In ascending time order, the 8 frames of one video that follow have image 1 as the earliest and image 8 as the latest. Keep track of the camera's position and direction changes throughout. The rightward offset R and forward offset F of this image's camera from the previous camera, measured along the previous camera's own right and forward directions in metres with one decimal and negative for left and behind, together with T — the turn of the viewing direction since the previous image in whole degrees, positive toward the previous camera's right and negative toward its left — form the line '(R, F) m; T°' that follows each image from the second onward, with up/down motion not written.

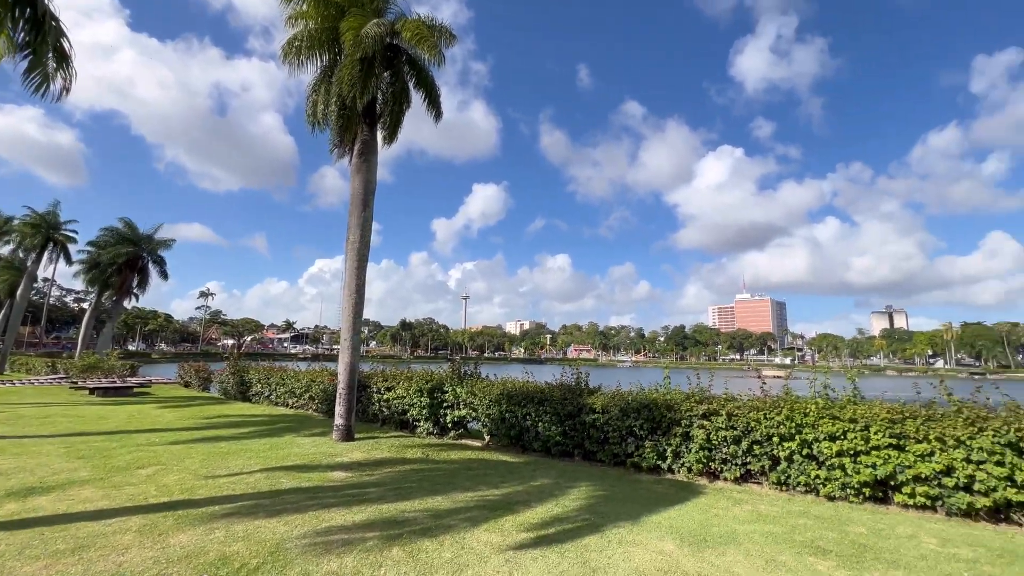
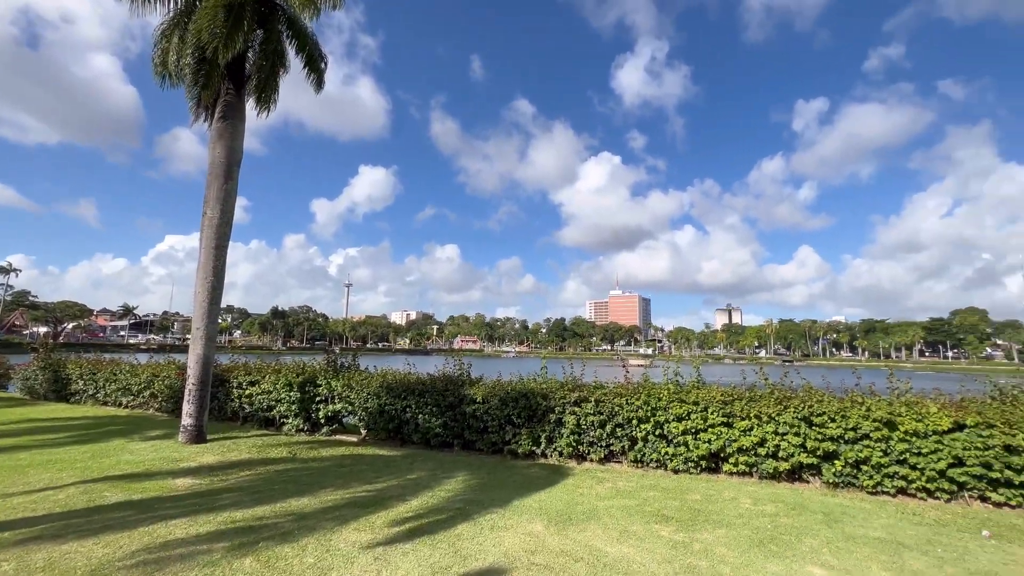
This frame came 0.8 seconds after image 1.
(+0.1, 0.0) m; +14°
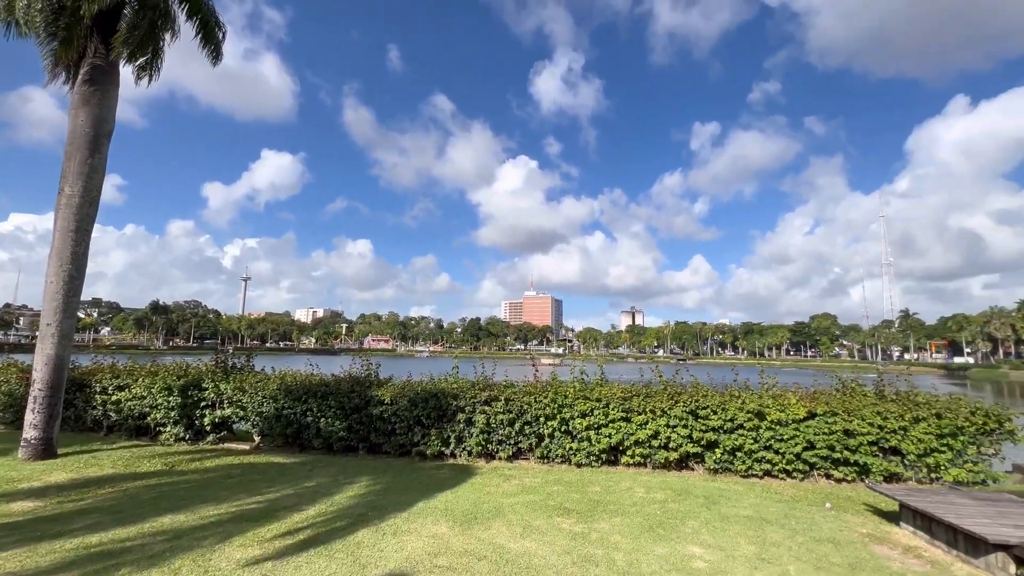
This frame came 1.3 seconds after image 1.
(+0.1, 0.0) m; +11°
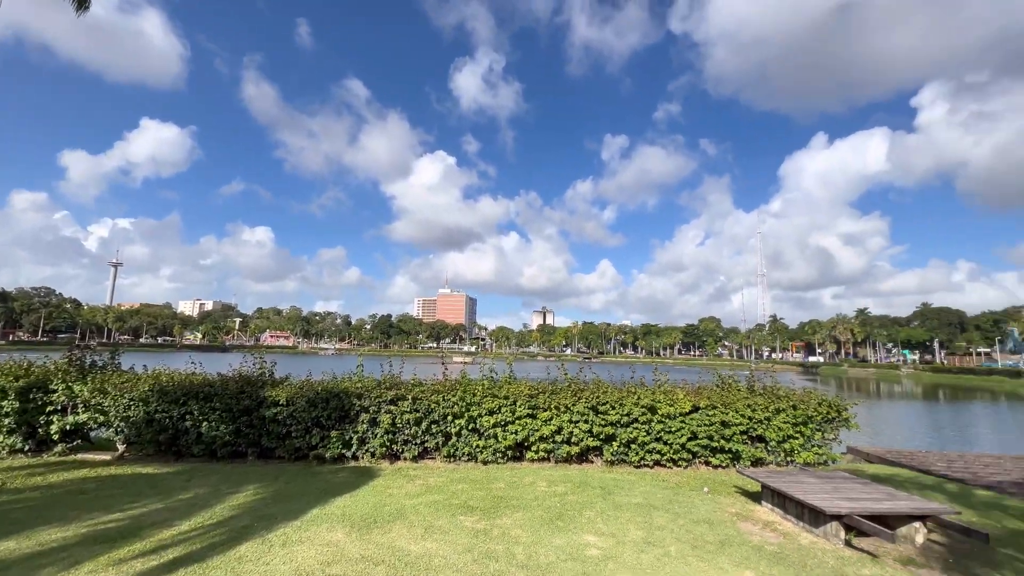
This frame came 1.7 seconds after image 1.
(+0.1, 0.0) m; +11°
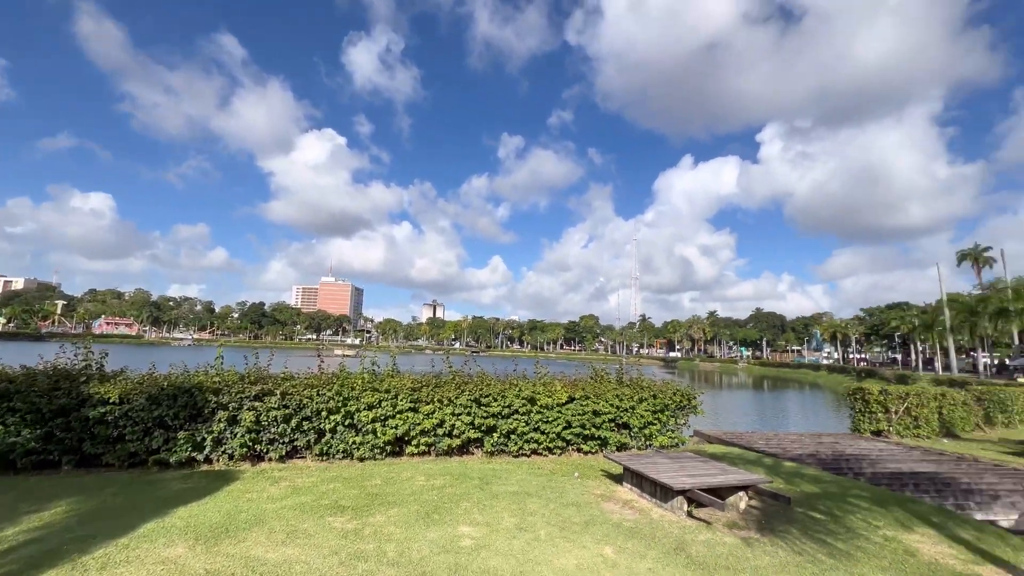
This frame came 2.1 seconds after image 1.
(+0.1, 0.0) m; +14°
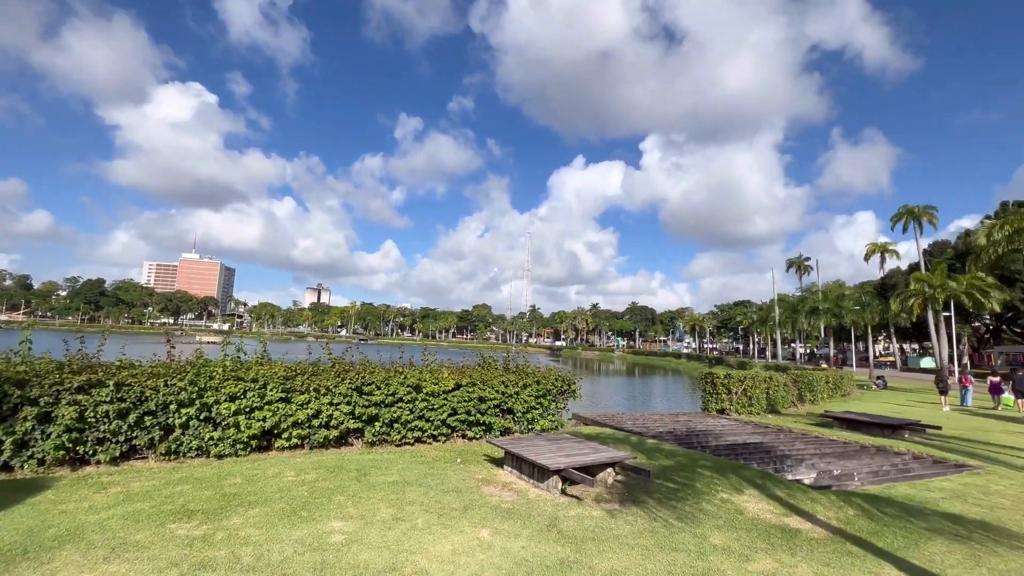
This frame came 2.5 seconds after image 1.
(+0.1, +0.1) m; +13°
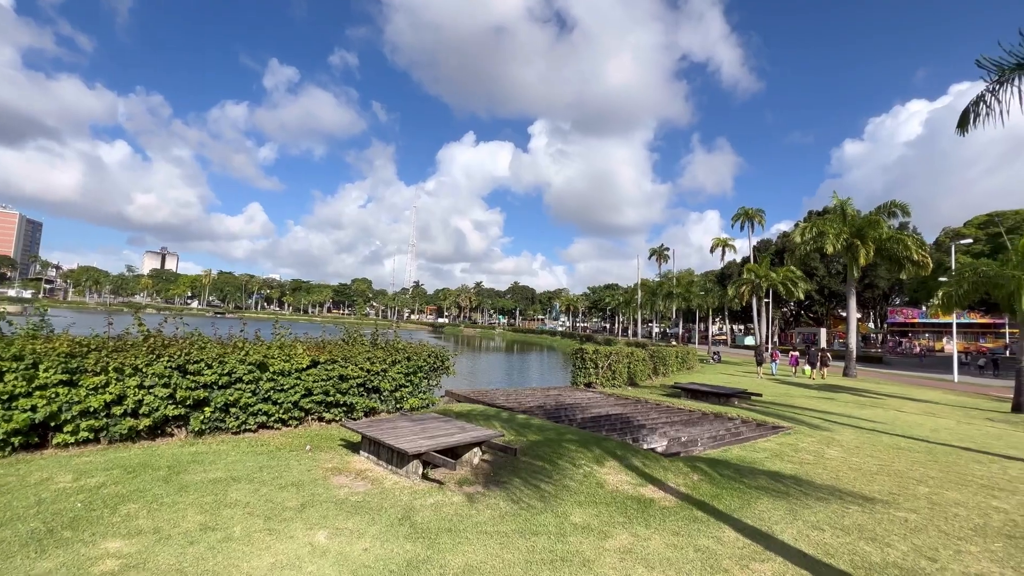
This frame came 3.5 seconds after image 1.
(+0.3, +0.6) m; +15°
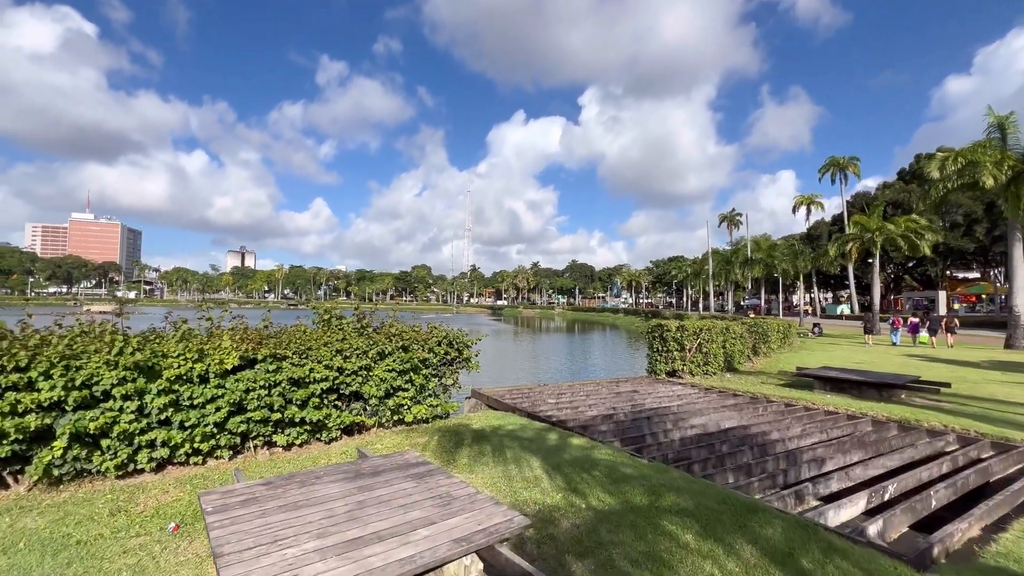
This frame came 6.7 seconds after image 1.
(+0.2, +3.9) m; -7°
